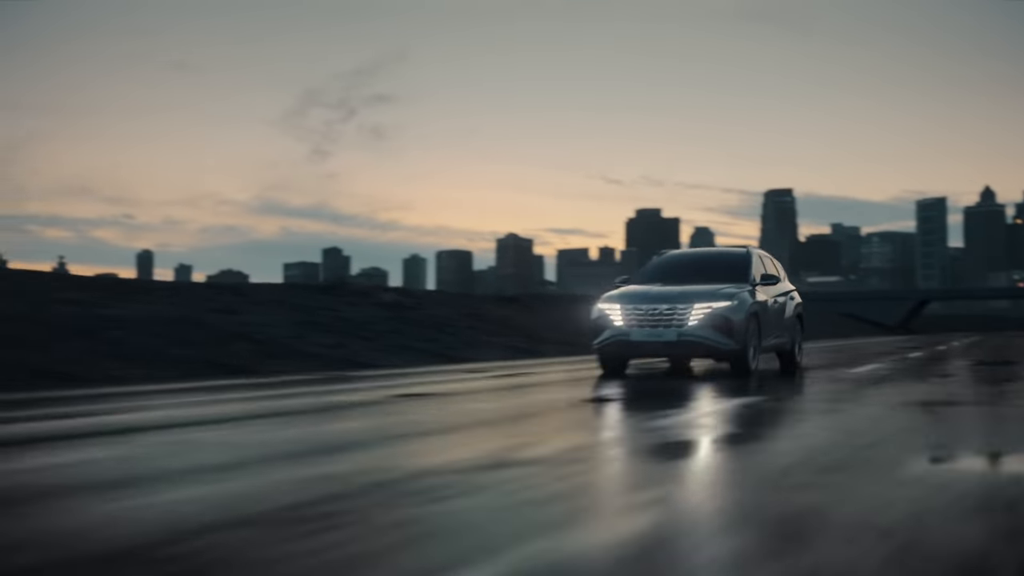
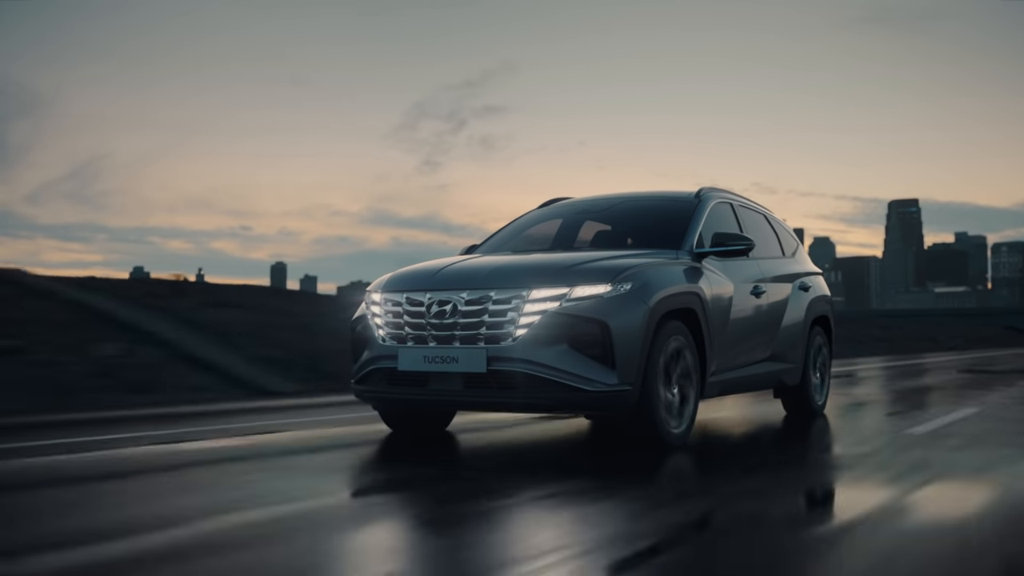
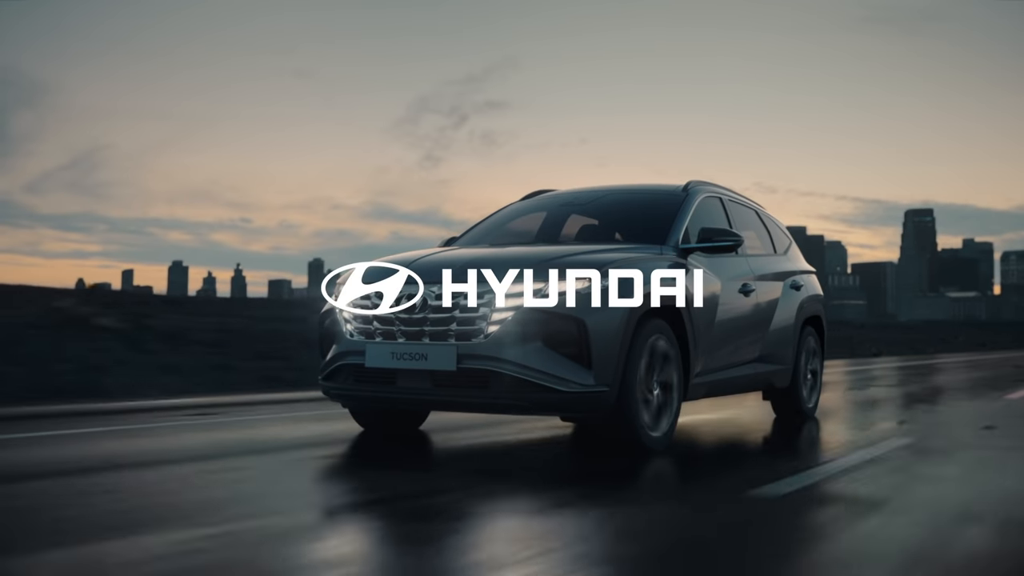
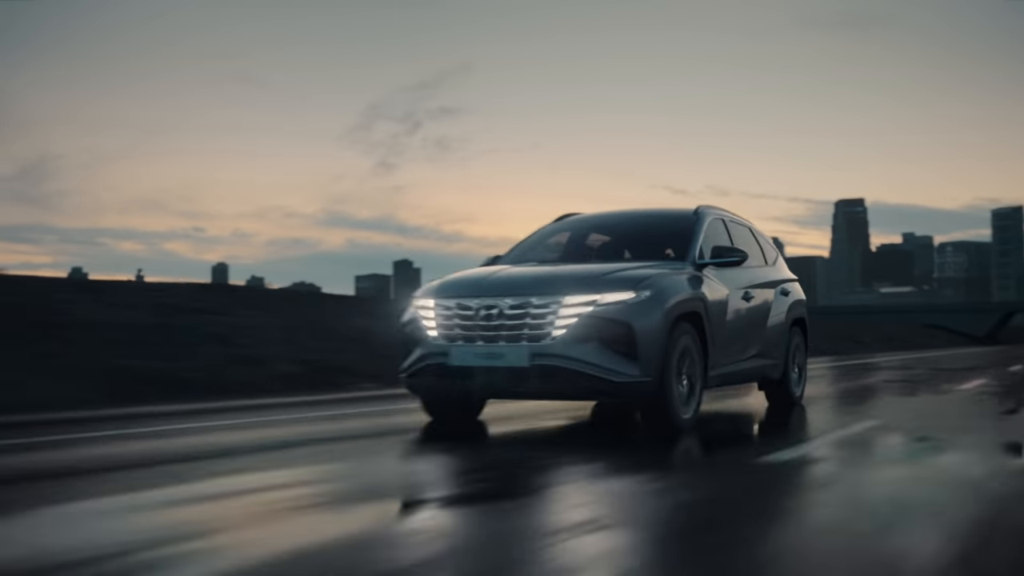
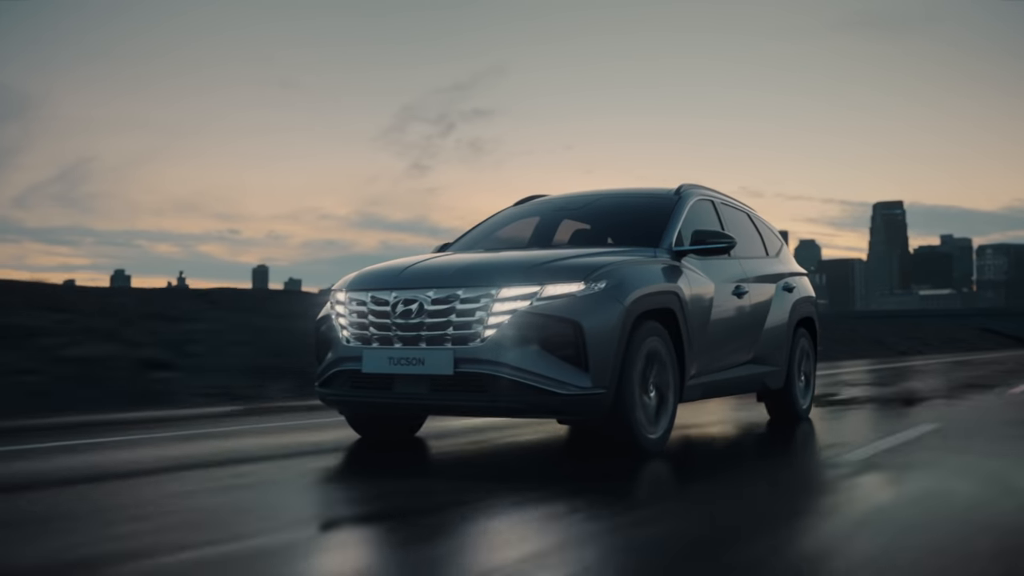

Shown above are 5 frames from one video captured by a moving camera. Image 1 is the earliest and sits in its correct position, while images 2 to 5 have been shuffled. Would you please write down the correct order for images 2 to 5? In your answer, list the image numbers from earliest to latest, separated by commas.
4, 5, 2, 3
